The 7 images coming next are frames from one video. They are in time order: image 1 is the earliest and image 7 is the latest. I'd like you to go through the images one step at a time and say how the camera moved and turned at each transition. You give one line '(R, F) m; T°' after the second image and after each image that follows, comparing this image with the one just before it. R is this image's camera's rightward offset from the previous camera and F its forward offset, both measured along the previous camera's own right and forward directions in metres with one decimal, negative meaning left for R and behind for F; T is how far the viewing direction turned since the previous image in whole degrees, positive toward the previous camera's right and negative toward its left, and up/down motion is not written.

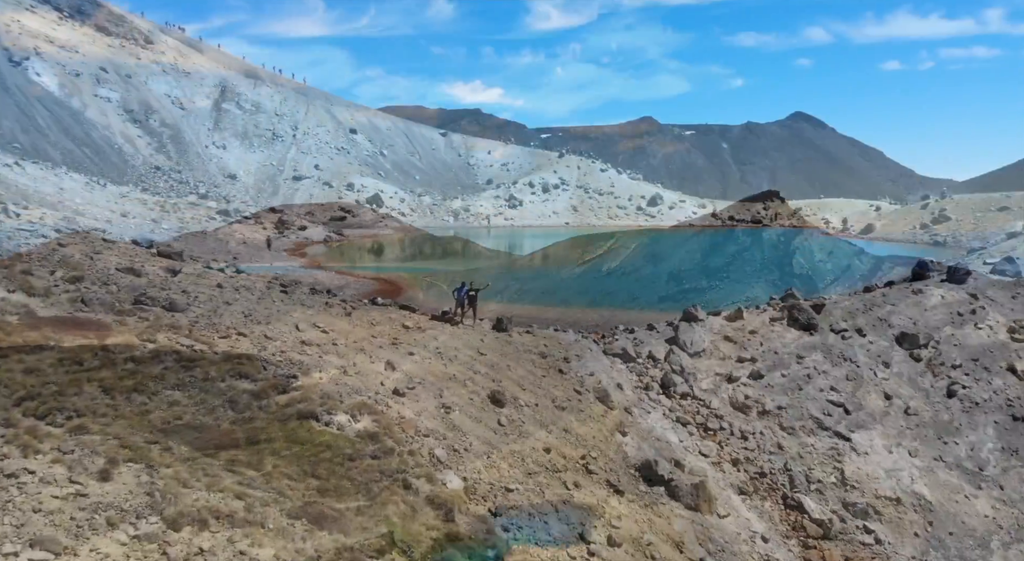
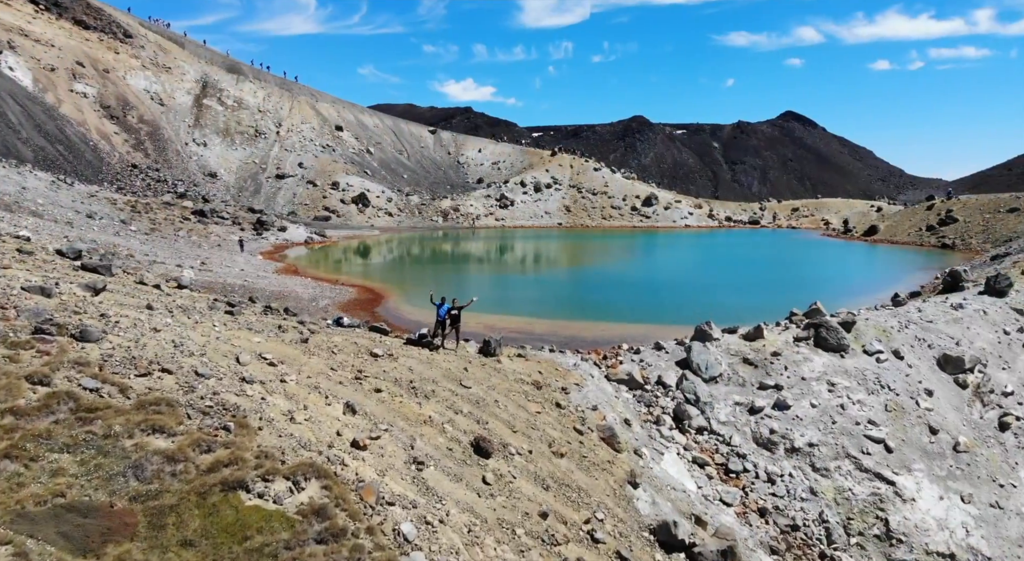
(+0.1, +2.9) m; +1°
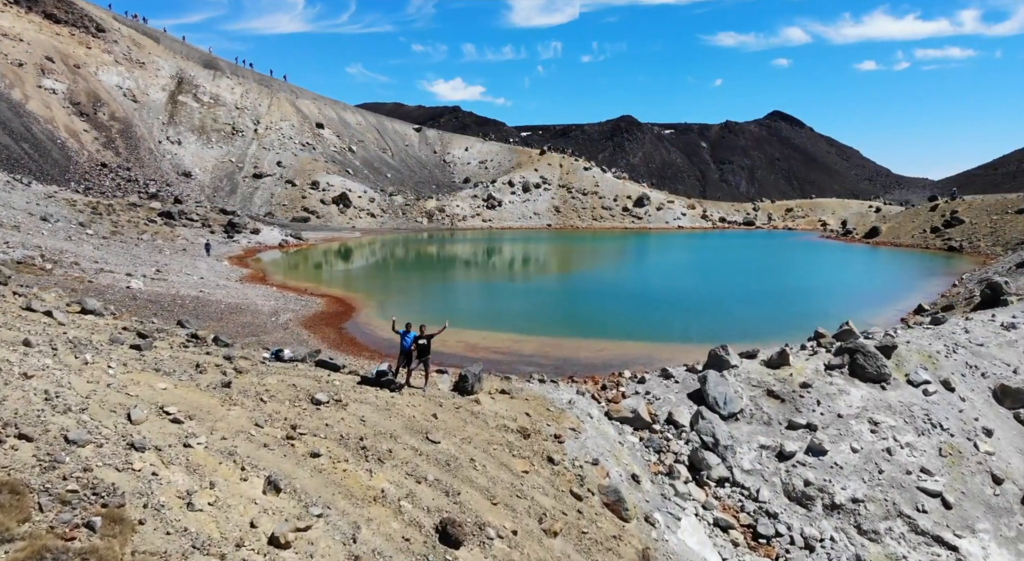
(+0.2, +3.1) m; +1°
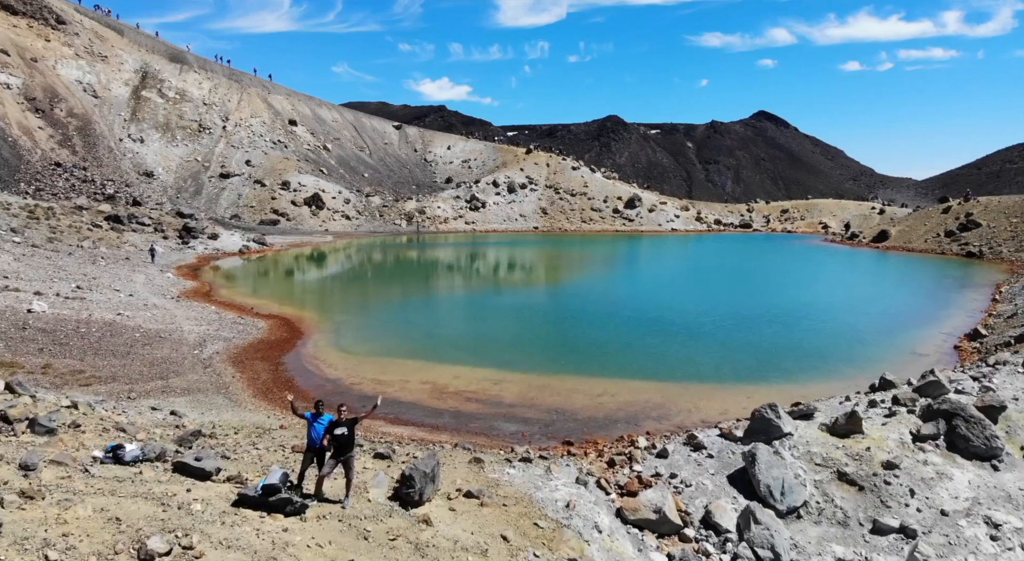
(+0.3, +4.8) m; +1°
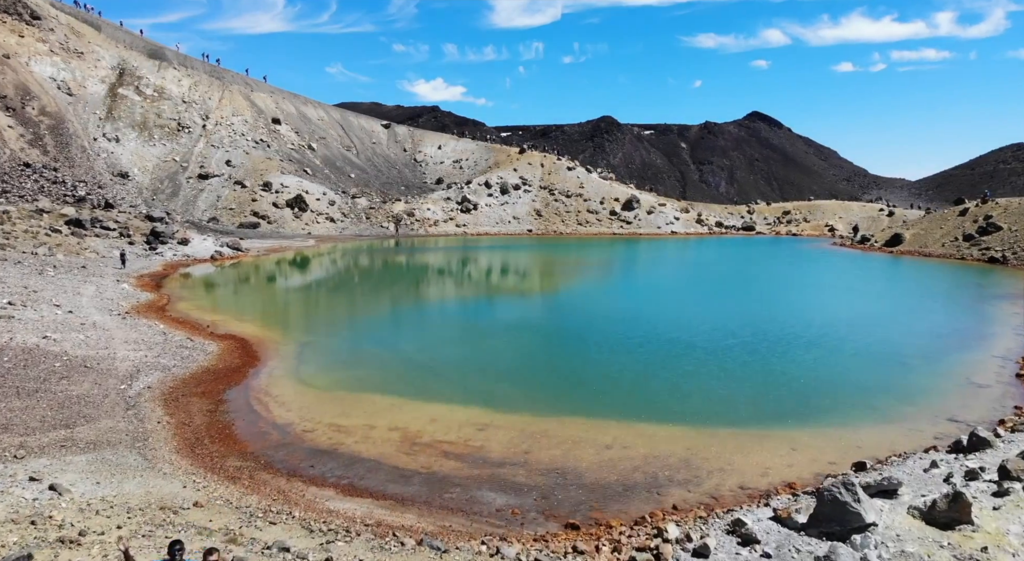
(+0.2, +3.5) m; +1°
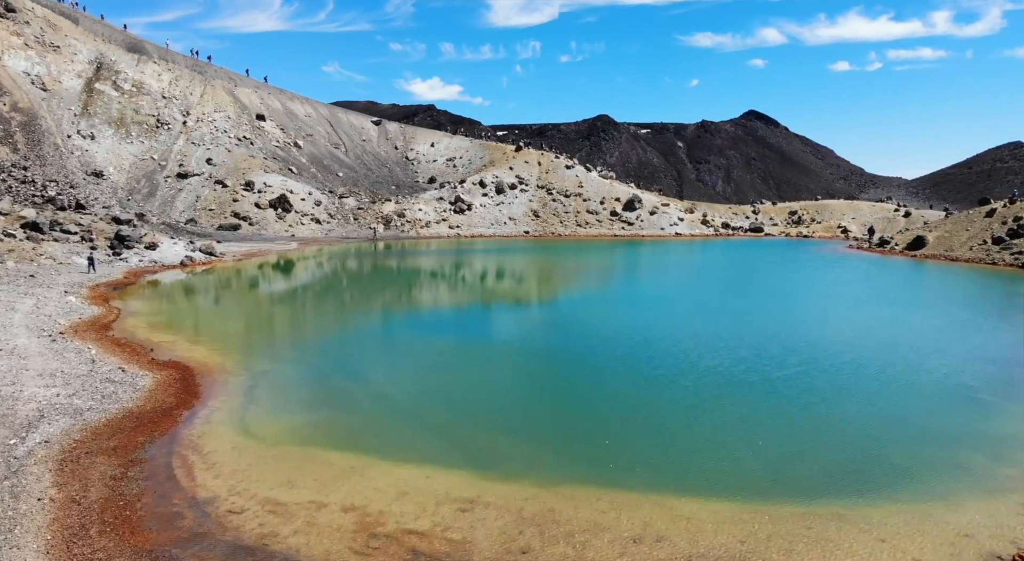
(+0.1, +3.8) m; 0°
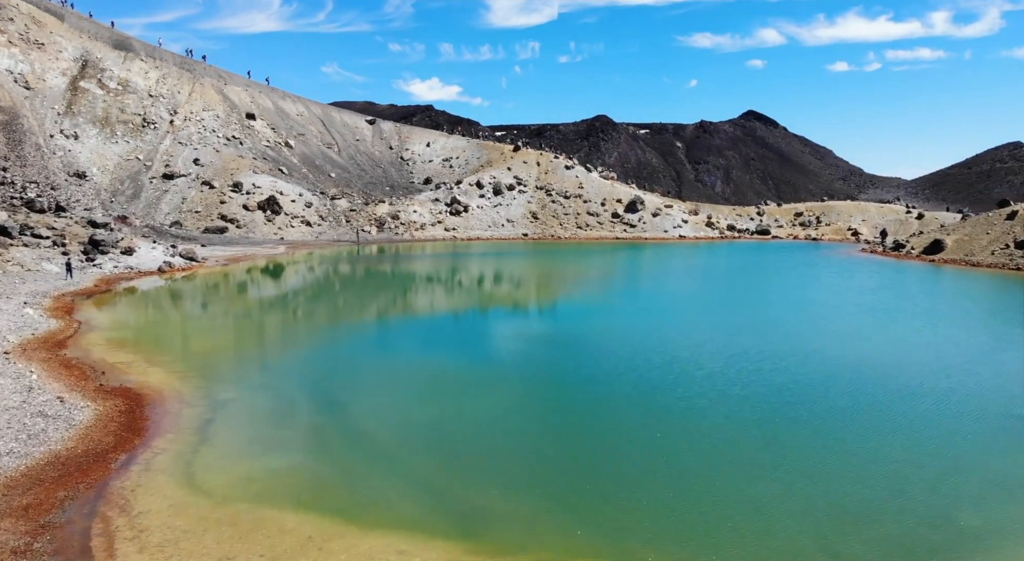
(+0.1, +2.5) m; 0°
